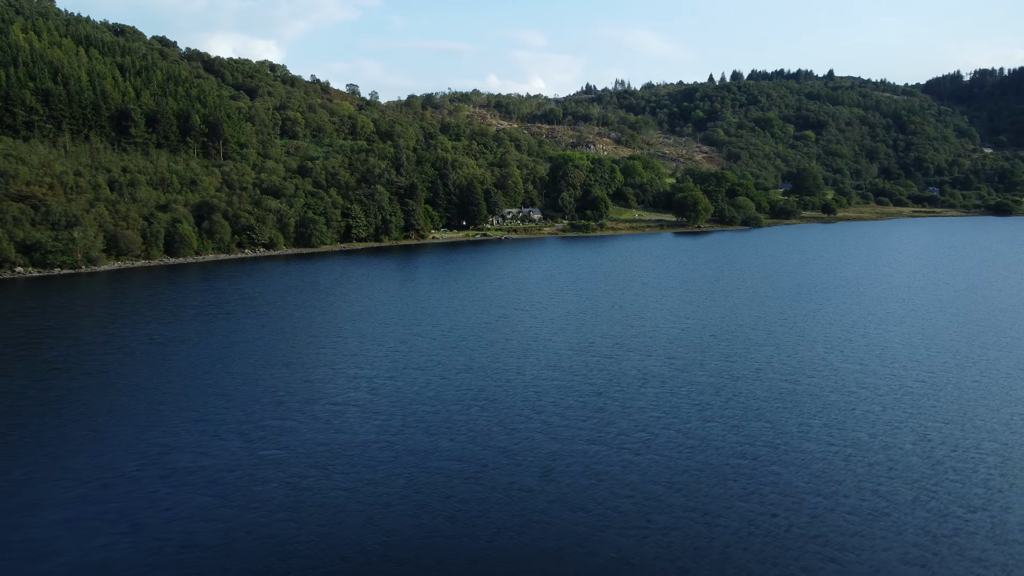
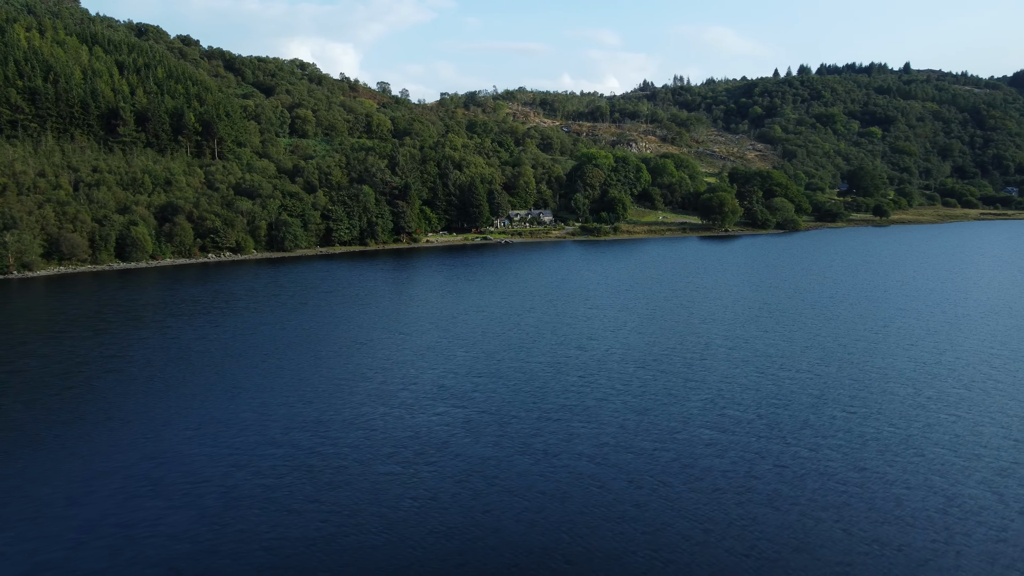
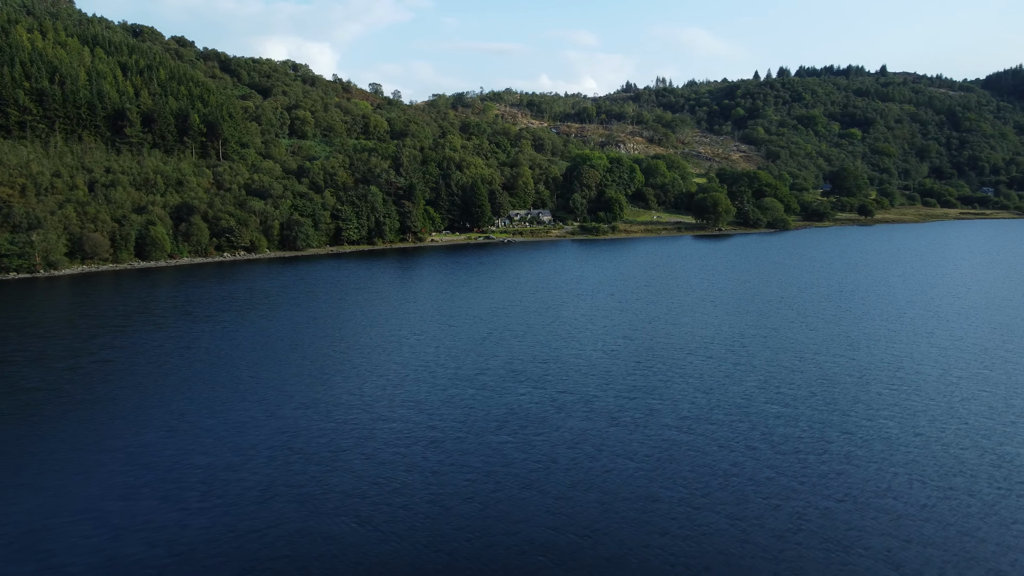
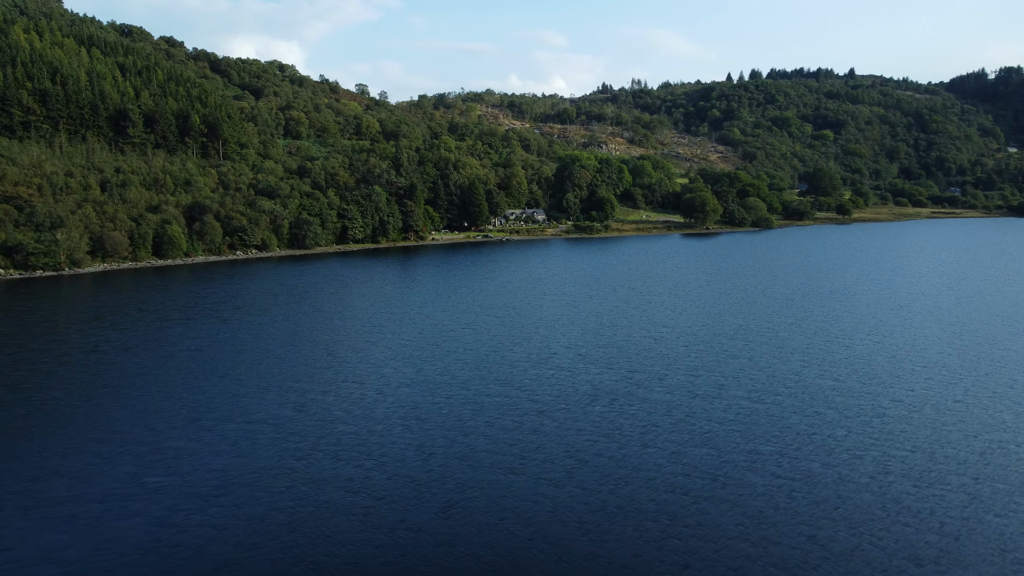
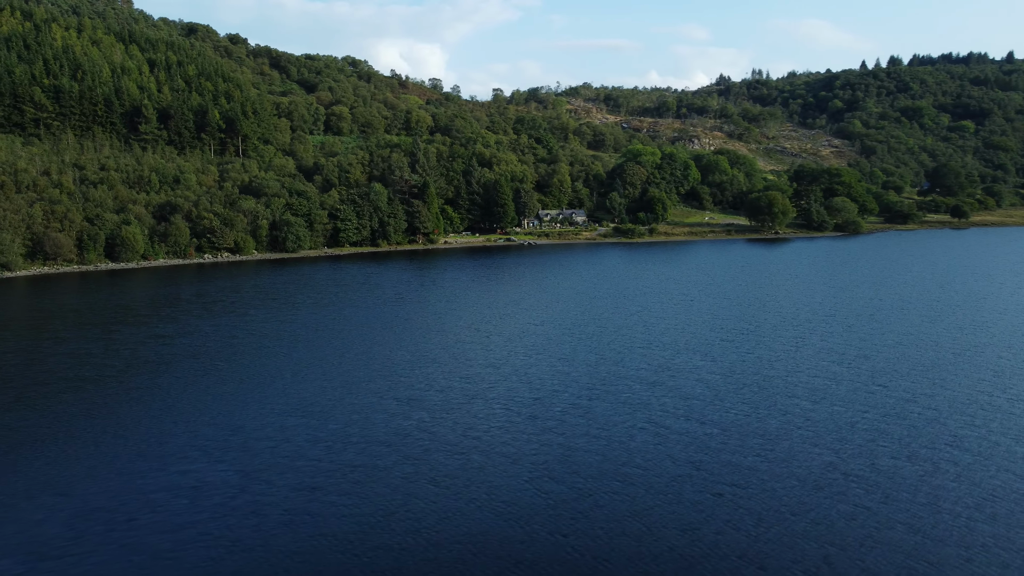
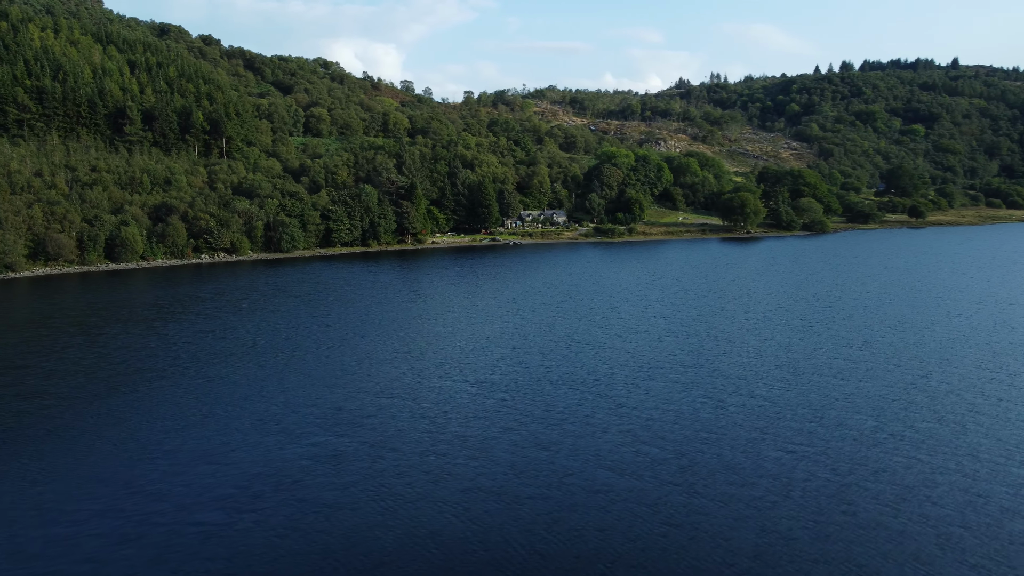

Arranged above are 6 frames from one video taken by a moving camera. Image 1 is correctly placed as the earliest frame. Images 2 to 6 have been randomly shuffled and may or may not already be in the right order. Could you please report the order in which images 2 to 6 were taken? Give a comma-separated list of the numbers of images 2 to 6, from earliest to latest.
4, 3, 2, 6, 5
